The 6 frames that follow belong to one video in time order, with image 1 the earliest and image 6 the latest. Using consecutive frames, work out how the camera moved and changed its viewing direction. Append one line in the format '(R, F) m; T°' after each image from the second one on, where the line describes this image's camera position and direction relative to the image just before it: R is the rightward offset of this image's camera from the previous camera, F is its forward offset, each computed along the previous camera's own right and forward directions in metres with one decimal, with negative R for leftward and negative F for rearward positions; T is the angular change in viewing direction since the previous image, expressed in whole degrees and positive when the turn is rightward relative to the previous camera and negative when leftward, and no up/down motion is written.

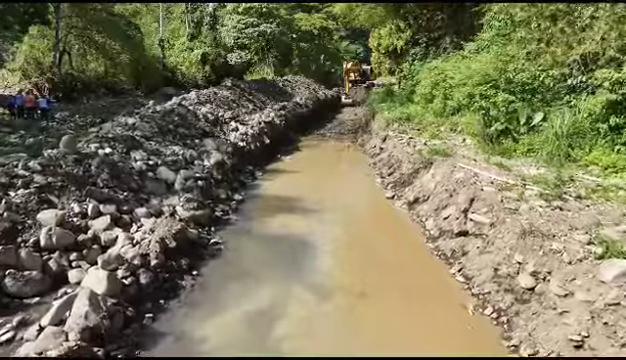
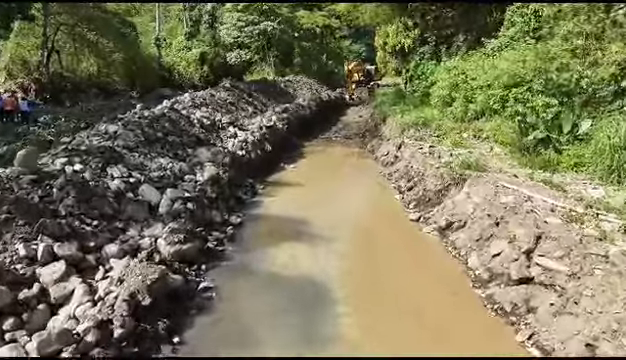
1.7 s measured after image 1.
(-0.2, +1.6) m; 0°
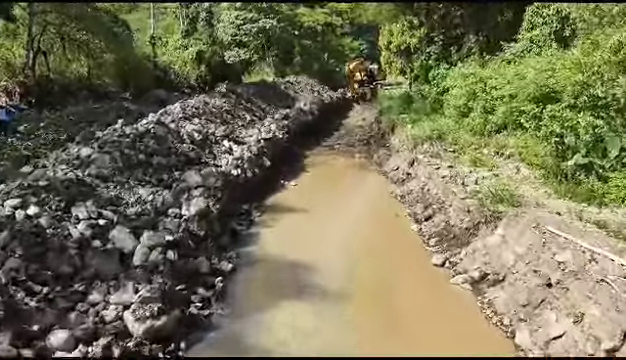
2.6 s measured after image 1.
(-0.1, +1.4) m; 0°
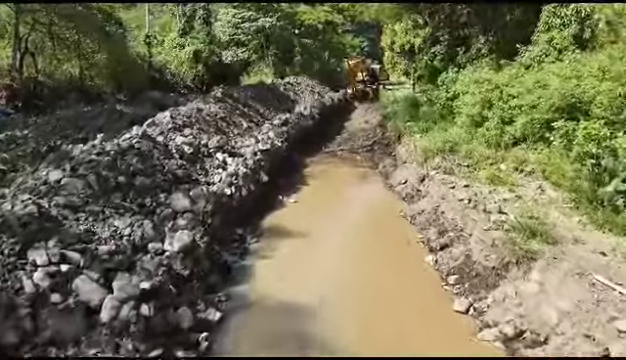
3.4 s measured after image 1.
(0.0, +1.1) m; 0°
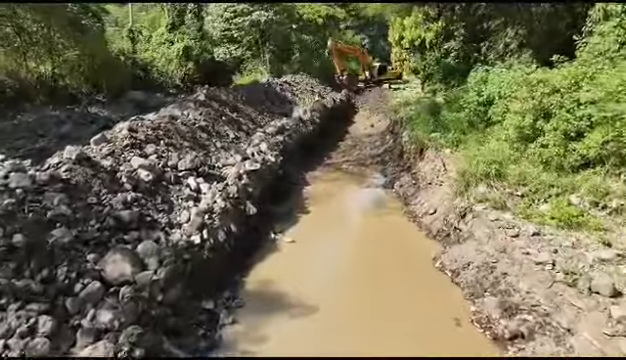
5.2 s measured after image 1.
(-0.1, +3.0) m; 0°
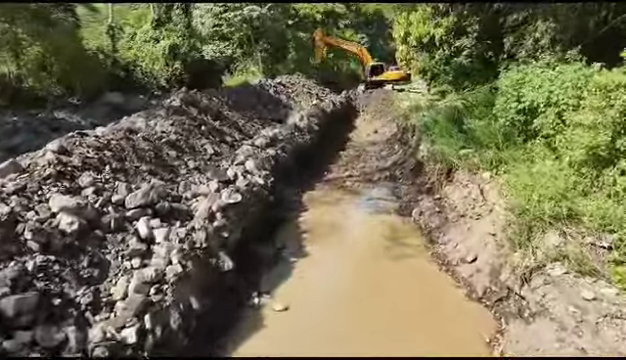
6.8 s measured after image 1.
(0.0, +2.7) m; 0°
